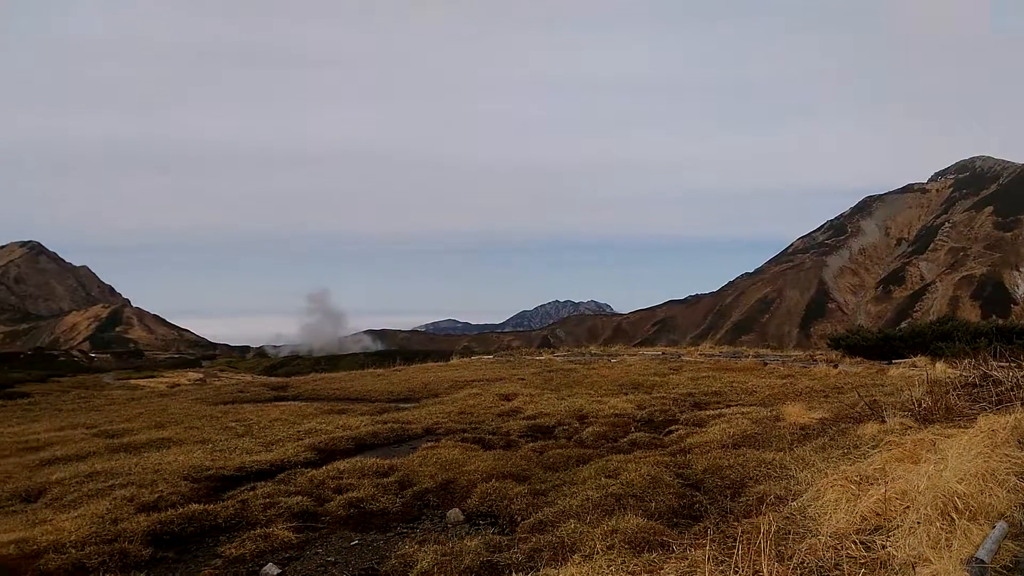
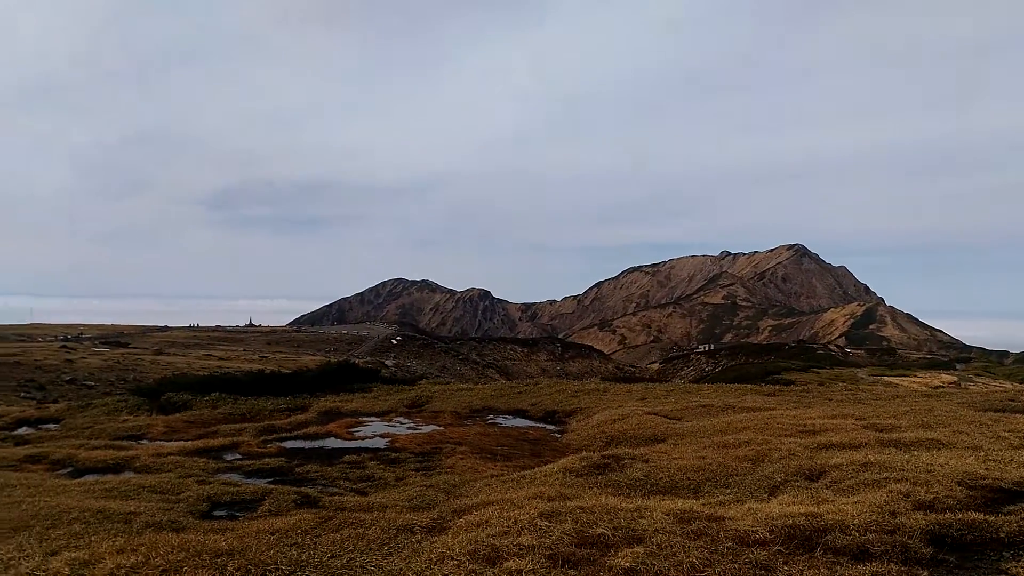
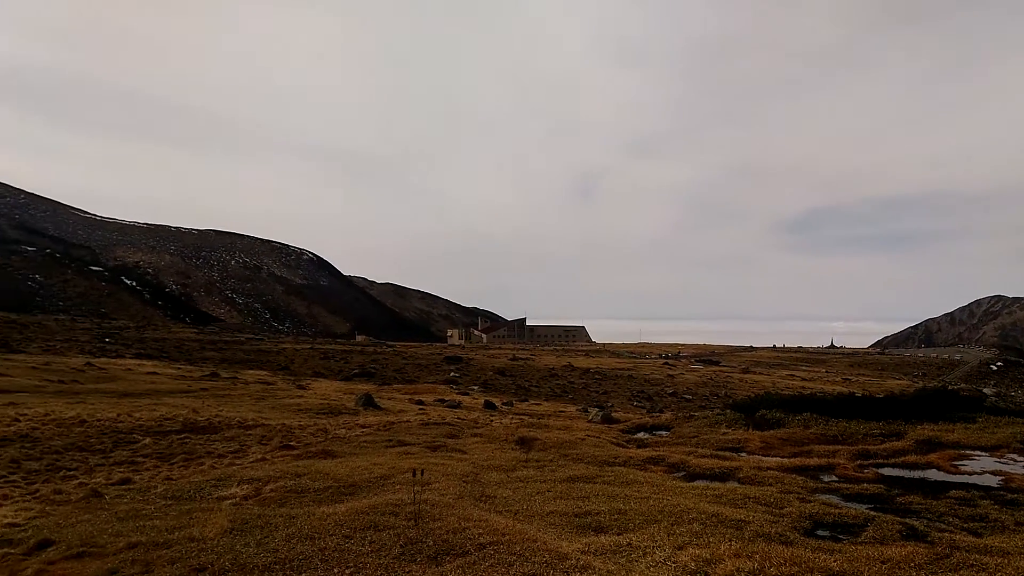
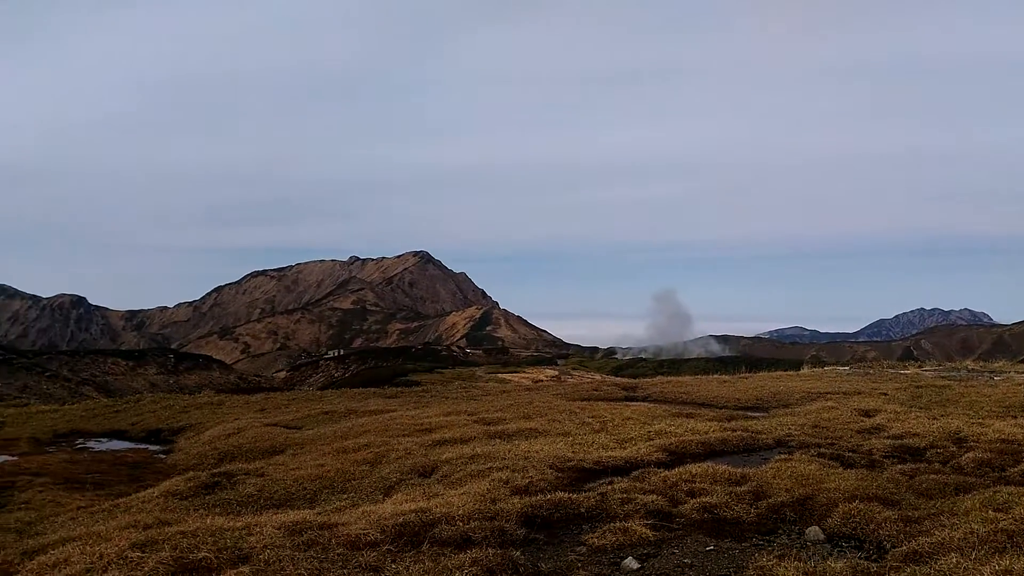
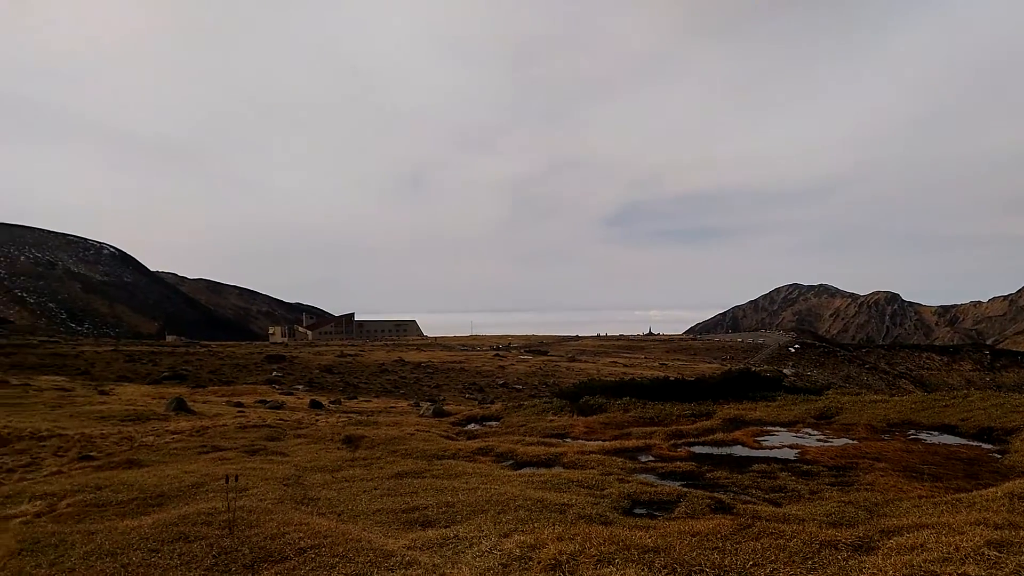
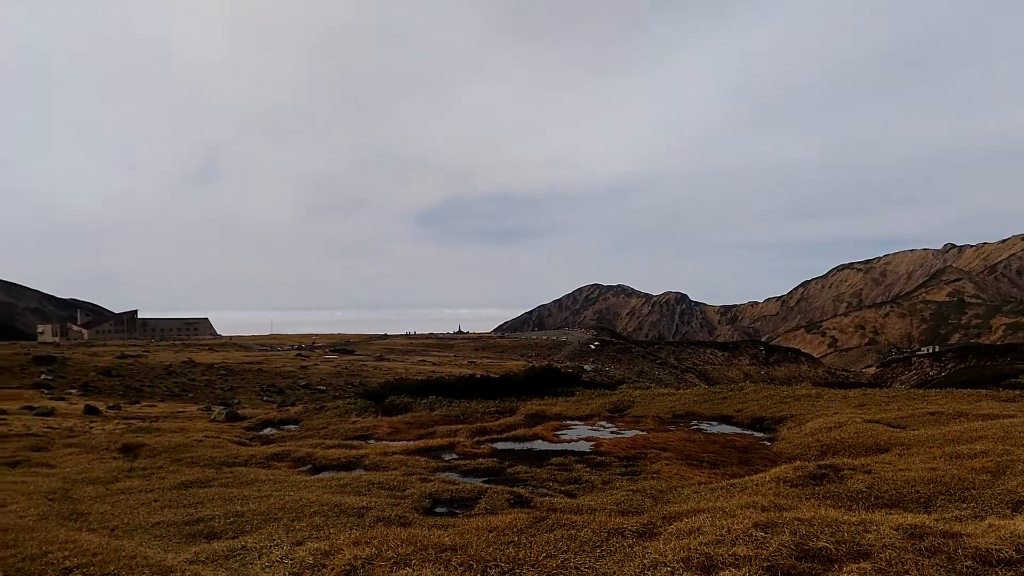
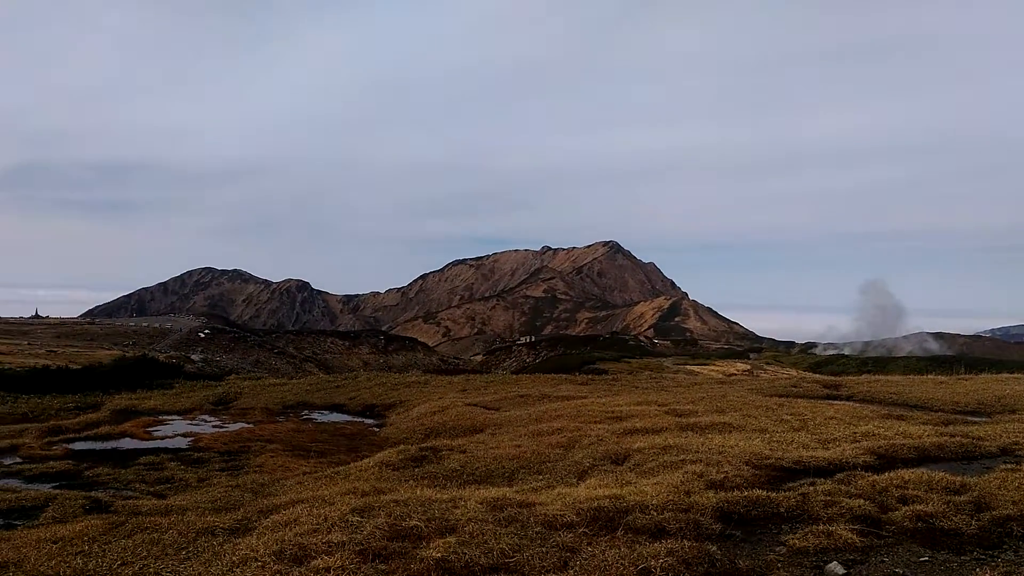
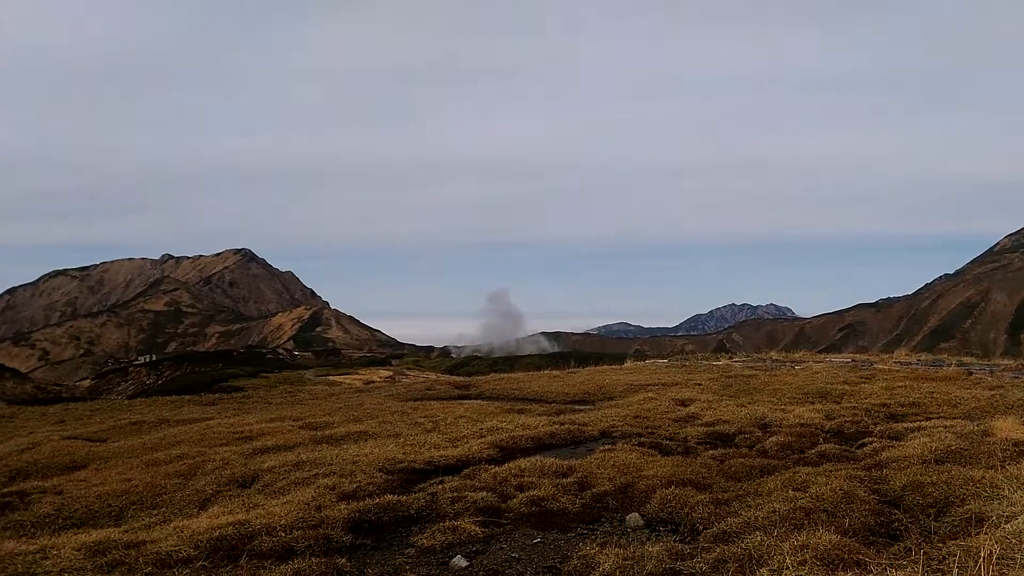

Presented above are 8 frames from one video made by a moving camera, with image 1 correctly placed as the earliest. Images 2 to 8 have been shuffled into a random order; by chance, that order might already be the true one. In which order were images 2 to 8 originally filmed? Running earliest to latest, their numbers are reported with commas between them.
8, 4, 7, 2, 6, 5, 3
